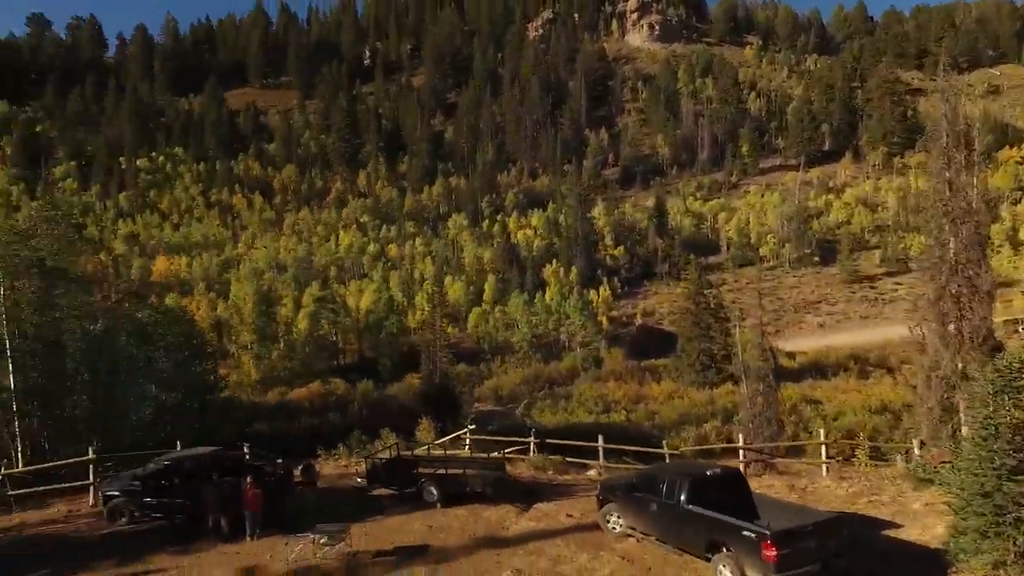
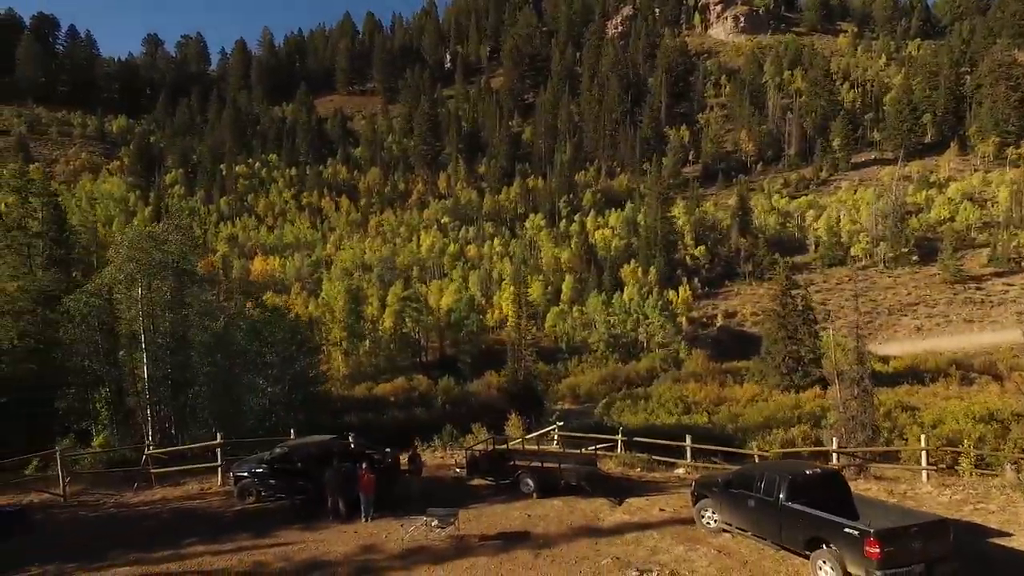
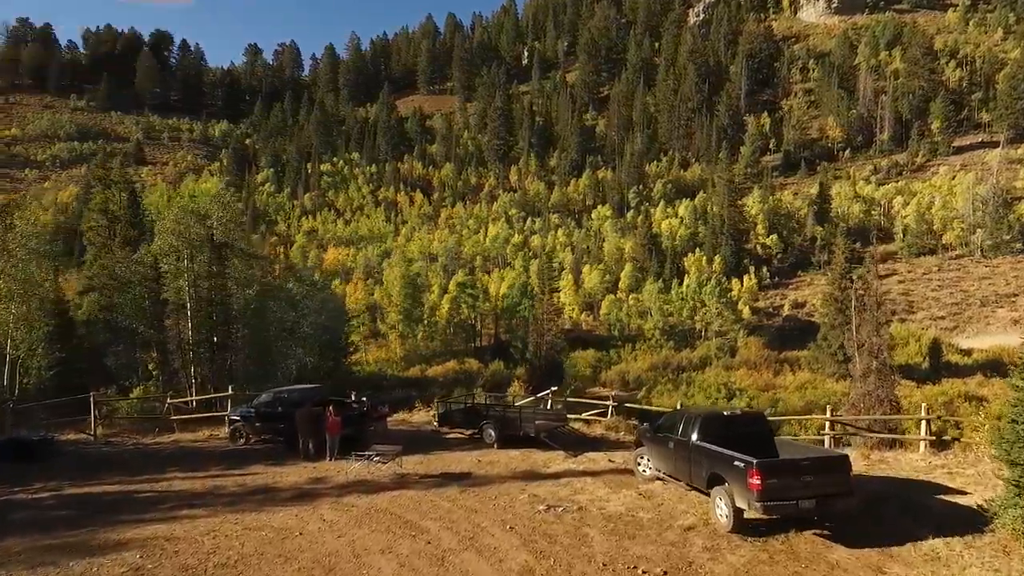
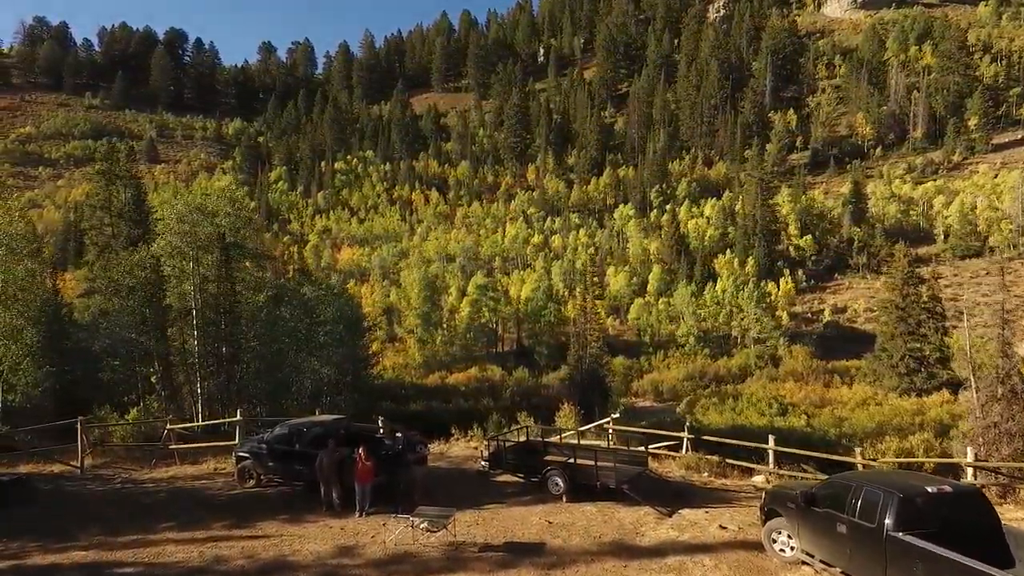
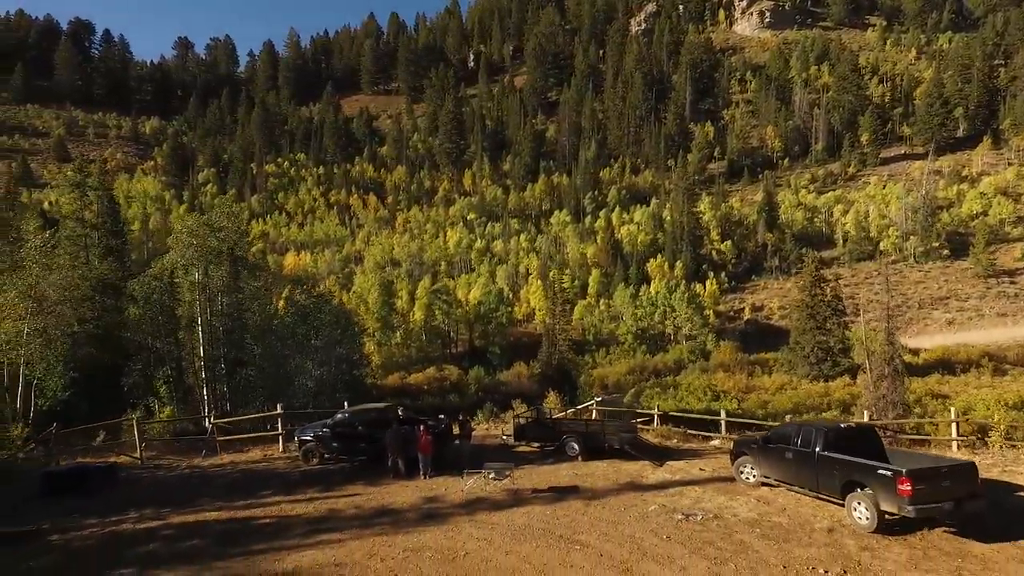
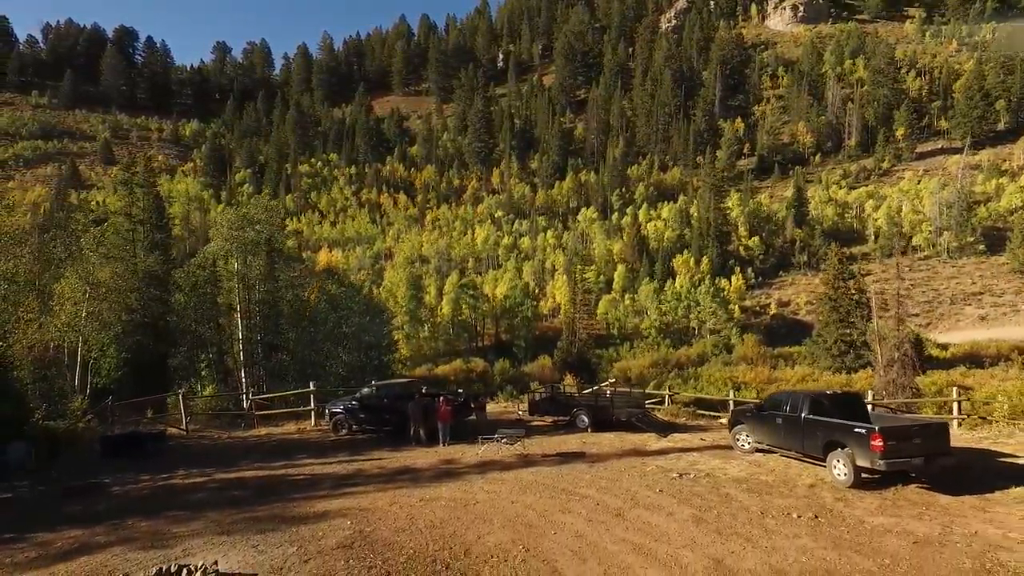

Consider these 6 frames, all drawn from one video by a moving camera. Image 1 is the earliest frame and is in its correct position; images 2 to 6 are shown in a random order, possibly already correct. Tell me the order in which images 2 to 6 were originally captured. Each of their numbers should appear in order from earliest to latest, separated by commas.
2, 5, 6, 3, 4
